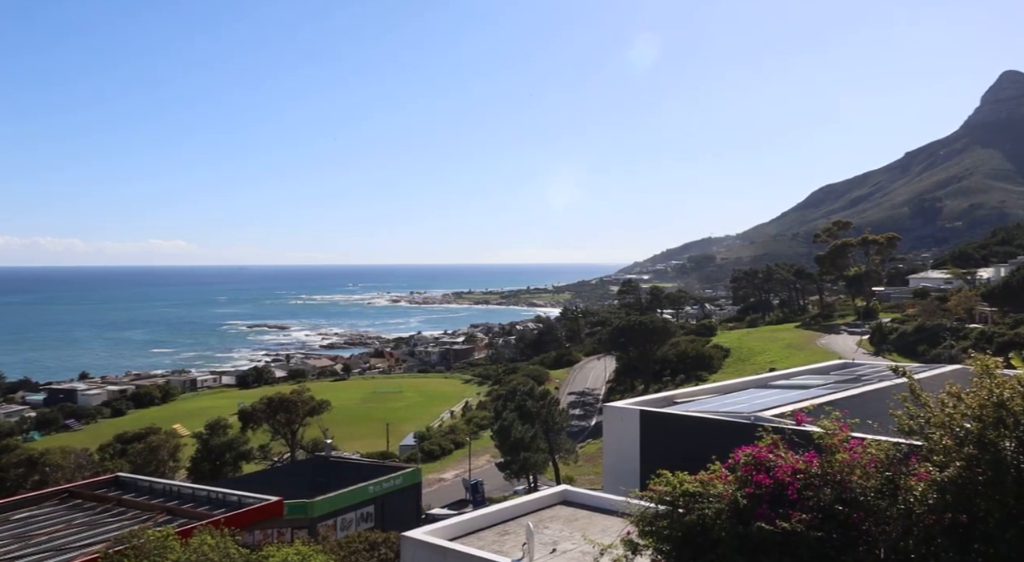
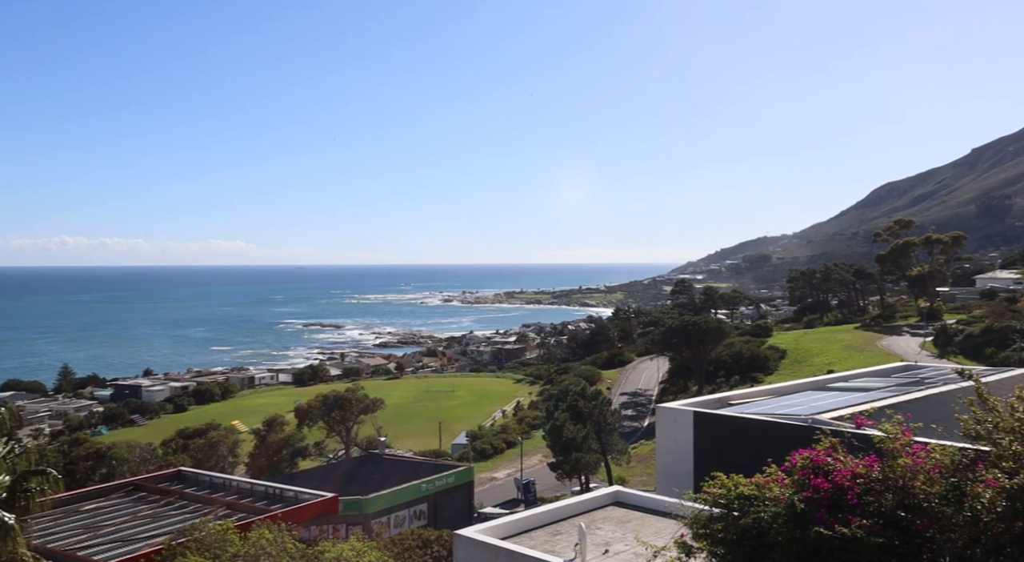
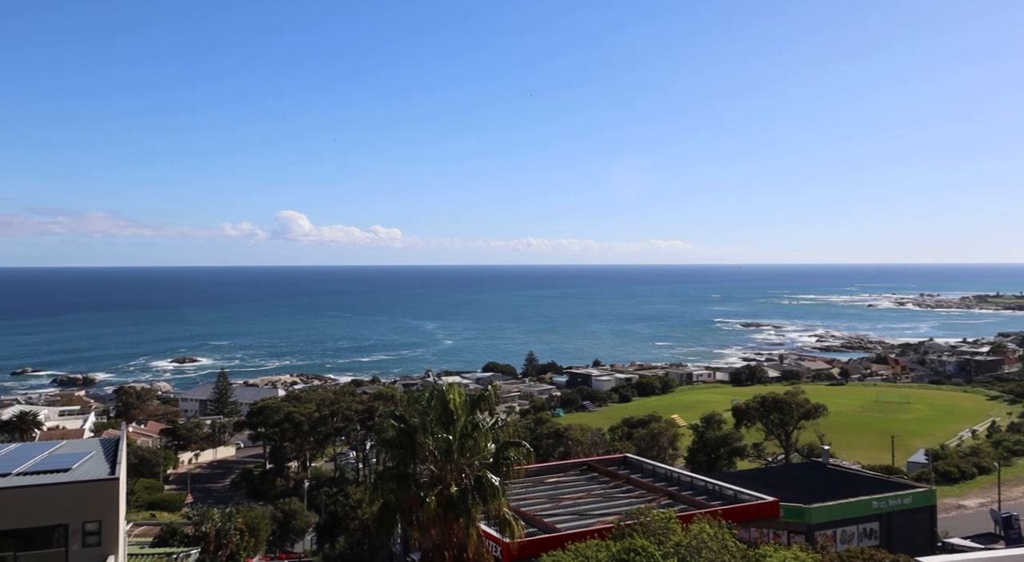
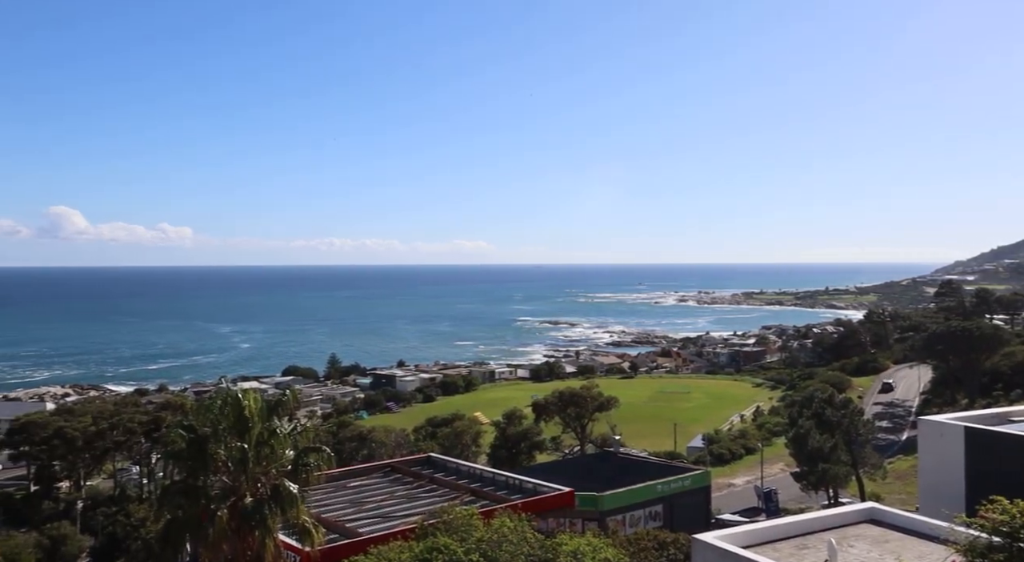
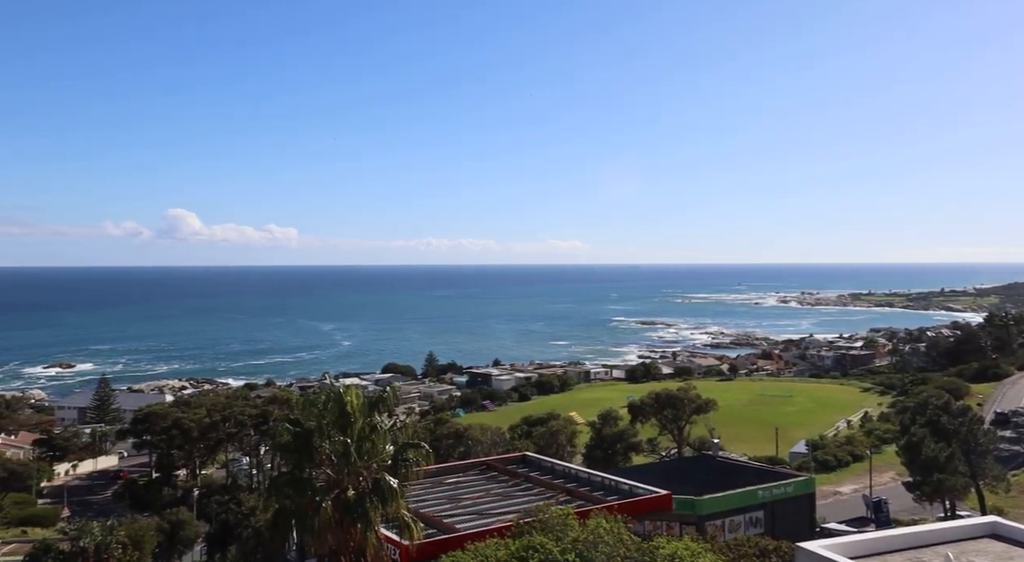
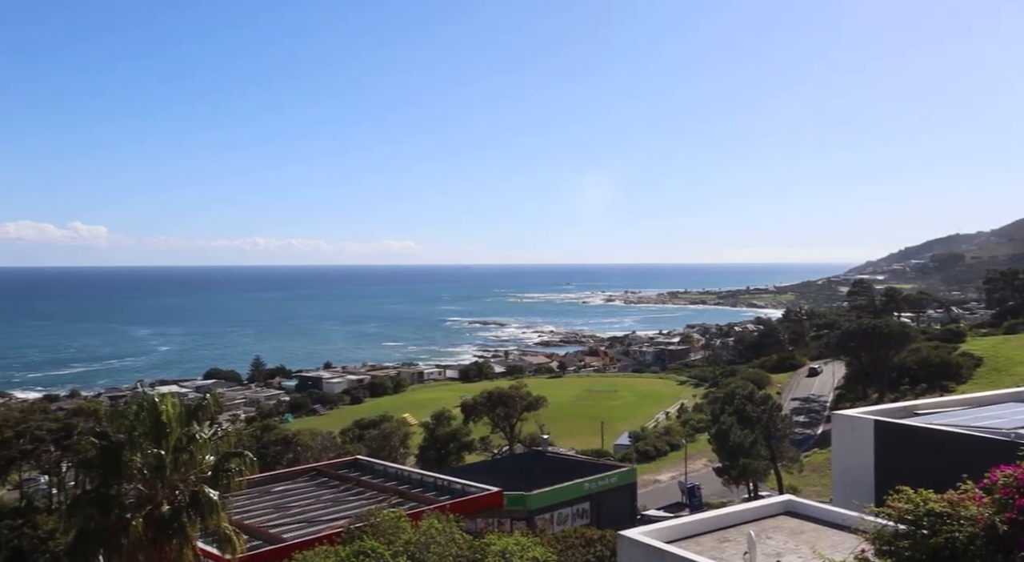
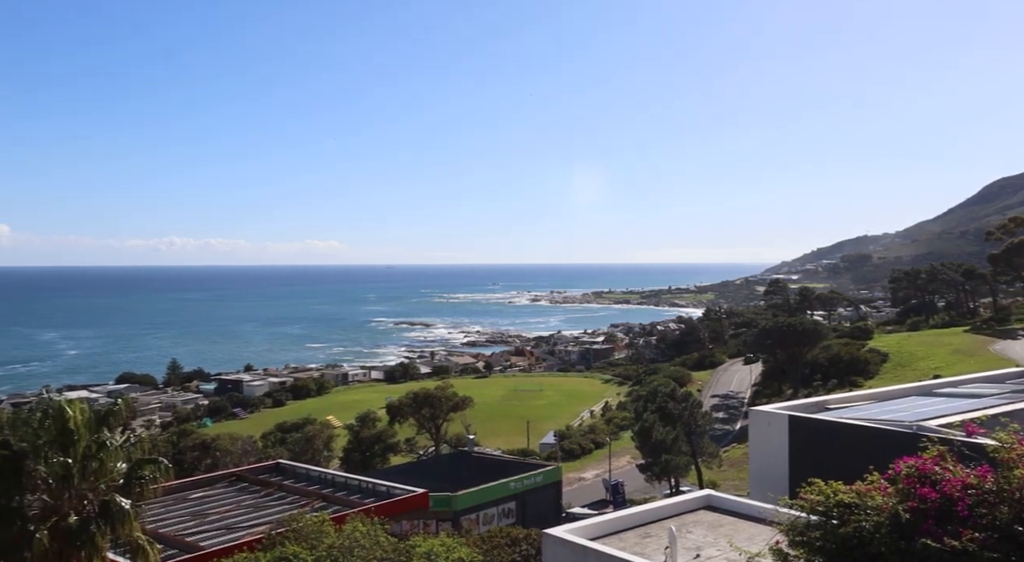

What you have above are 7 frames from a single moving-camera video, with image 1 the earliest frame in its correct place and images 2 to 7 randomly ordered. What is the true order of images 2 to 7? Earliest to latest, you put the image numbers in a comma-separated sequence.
2, 7, 6, 4, 5, 3
